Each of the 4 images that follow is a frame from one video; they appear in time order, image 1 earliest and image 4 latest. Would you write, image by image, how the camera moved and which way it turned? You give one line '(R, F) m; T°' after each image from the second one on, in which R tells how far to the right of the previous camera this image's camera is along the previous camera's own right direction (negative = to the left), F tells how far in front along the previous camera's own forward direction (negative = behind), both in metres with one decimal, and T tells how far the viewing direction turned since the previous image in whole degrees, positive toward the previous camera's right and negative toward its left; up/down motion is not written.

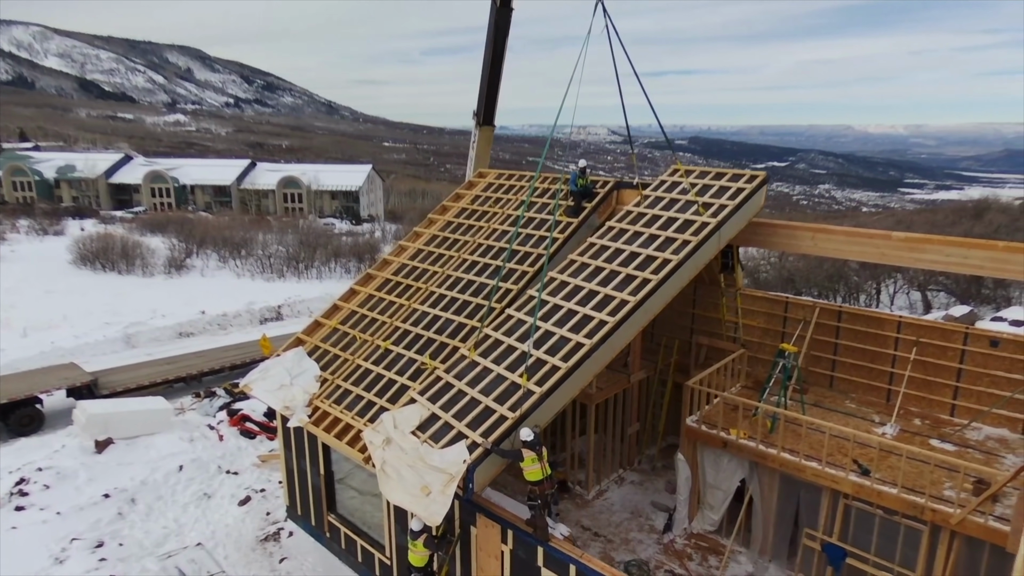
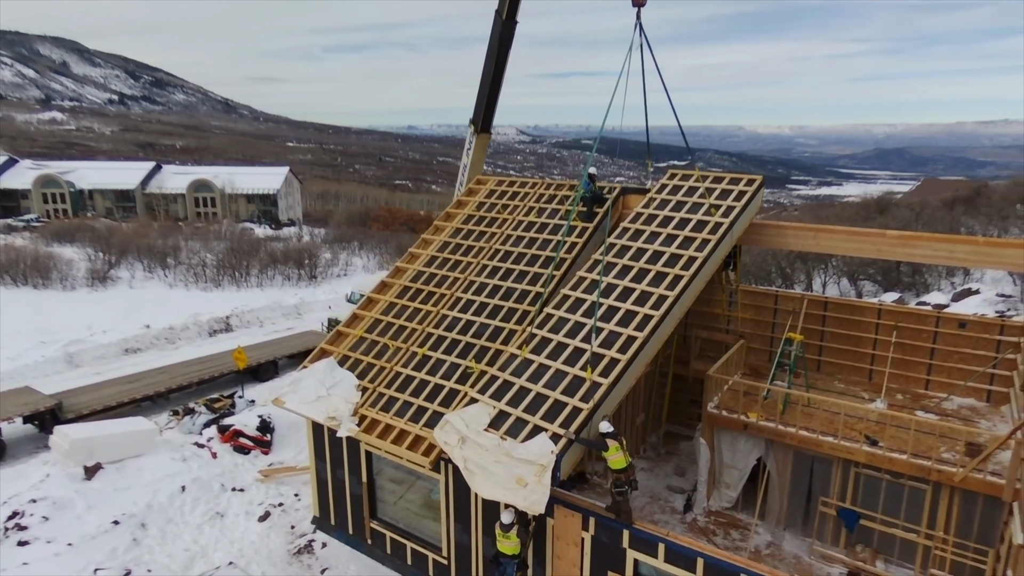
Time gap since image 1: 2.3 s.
(-1.7, -0.3) m; +8°
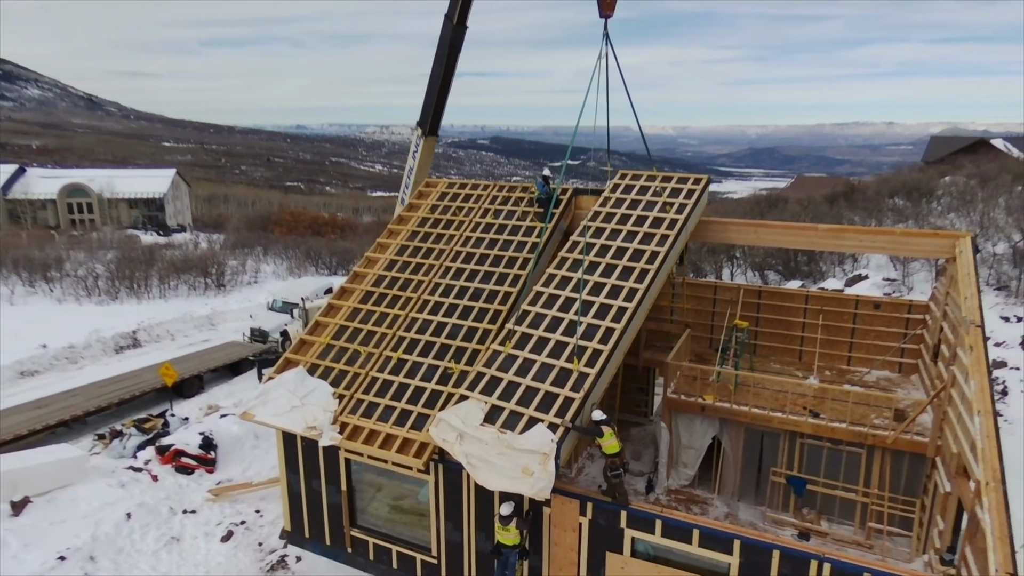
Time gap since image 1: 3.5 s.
(-1.0, -0.2) m; +9°
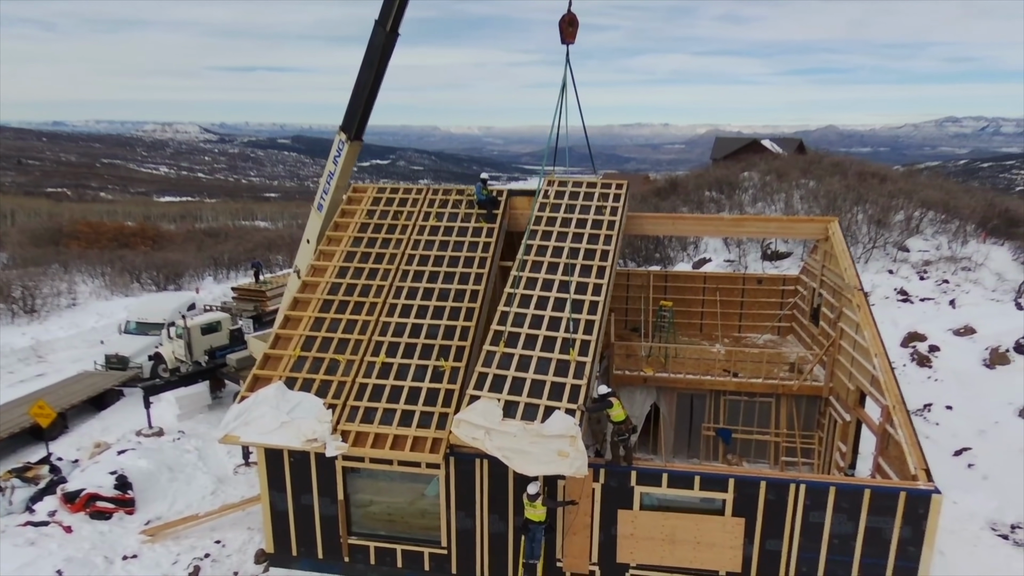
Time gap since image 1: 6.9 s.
(-2.3, -0.3) m; +17°
